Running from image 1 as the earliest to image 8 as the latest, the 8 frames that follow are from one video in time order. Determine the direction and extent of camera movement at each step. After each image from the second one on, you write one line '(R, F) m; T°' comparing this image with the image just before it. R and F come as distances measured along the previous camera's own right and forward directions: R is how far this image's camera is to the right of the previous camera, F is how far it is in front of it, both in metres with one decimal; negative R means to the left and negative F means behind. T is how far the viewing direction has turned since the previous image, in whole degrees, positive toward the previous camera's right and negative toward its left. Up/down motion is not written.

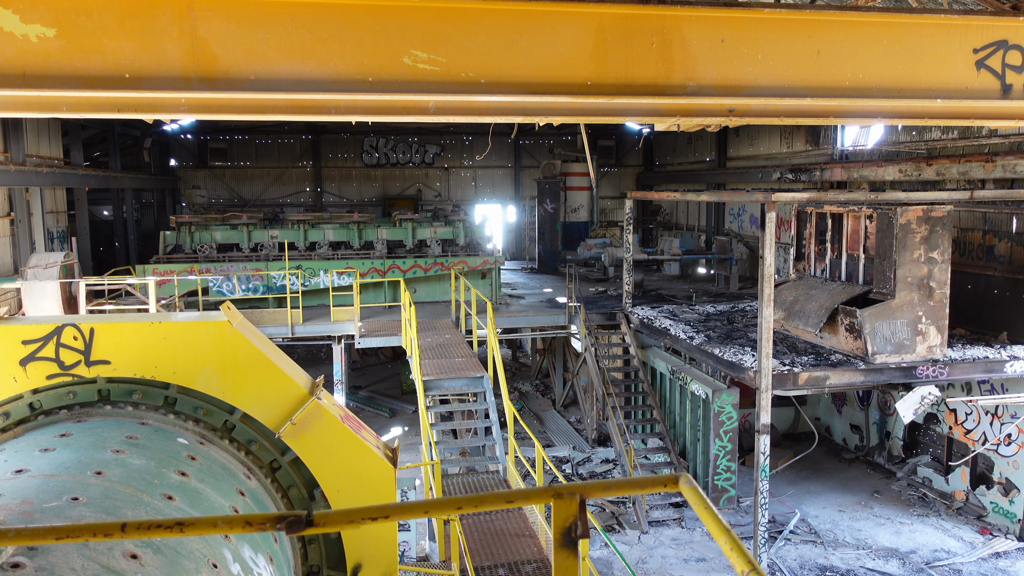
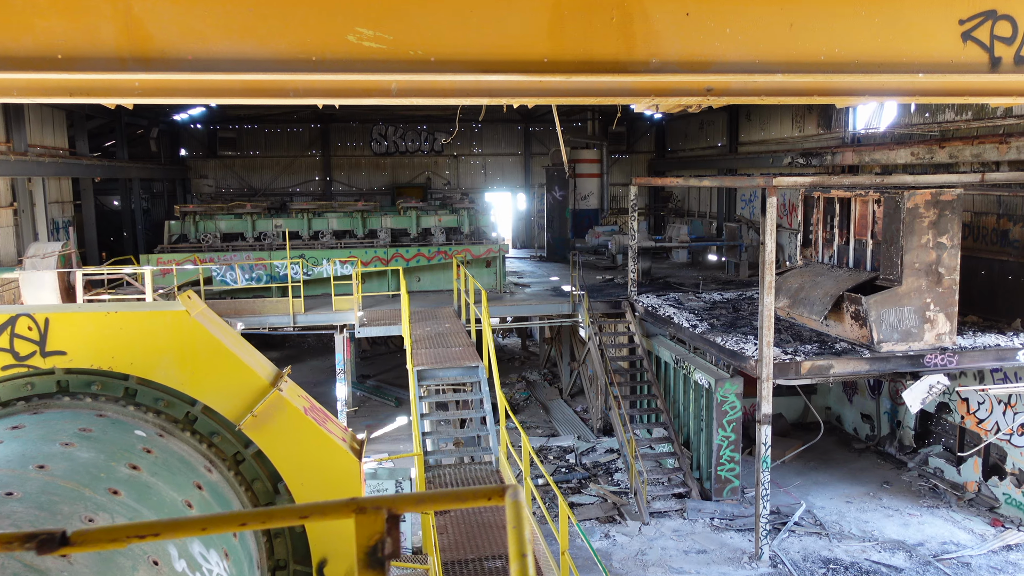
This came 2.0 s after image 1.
(+0.3, +0.2) m; -1°
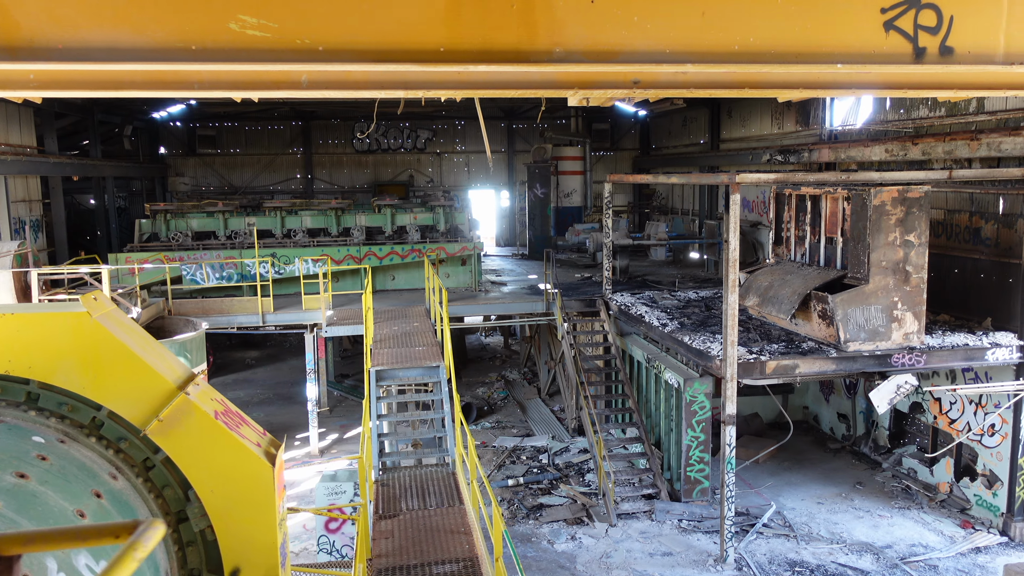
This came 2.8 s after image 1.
(+0.5, +0.2) m; 0°
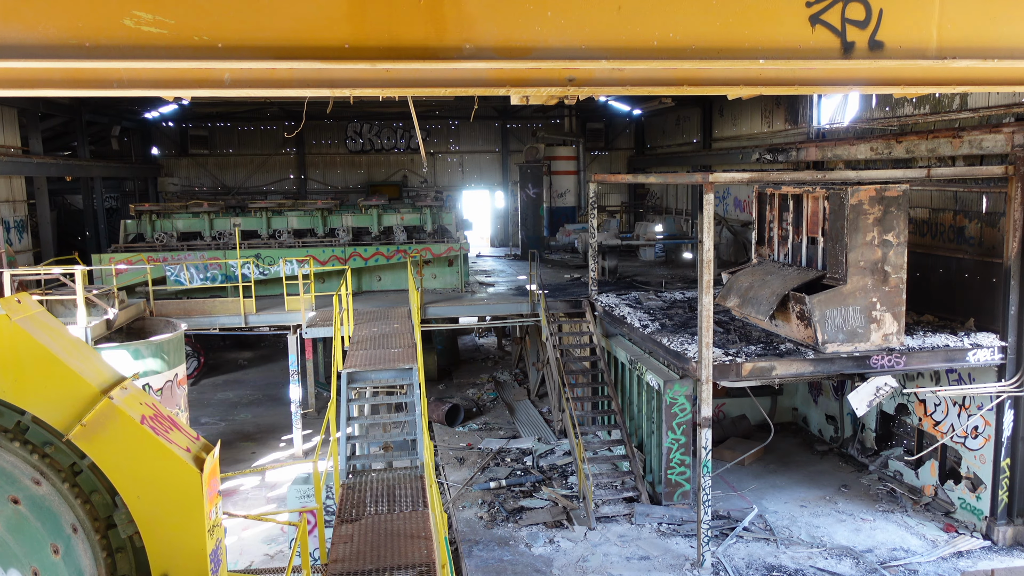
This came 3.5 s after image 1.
(+0.4, +0.1) m; -1°
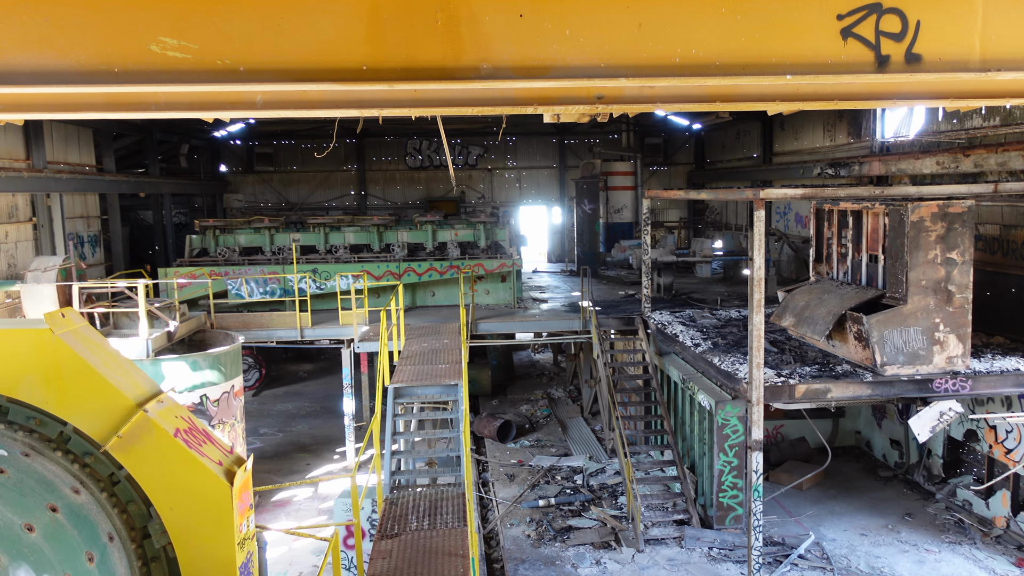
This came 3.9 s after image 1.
(+0.2, 0.0) m; -5°
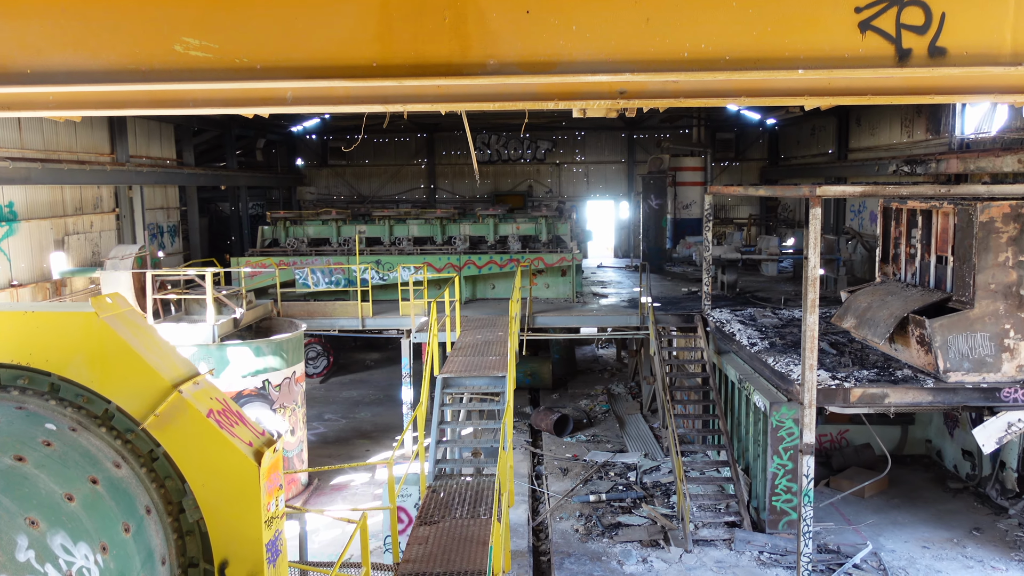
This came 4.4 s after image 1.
(+0.3, 0.0) m; -5°
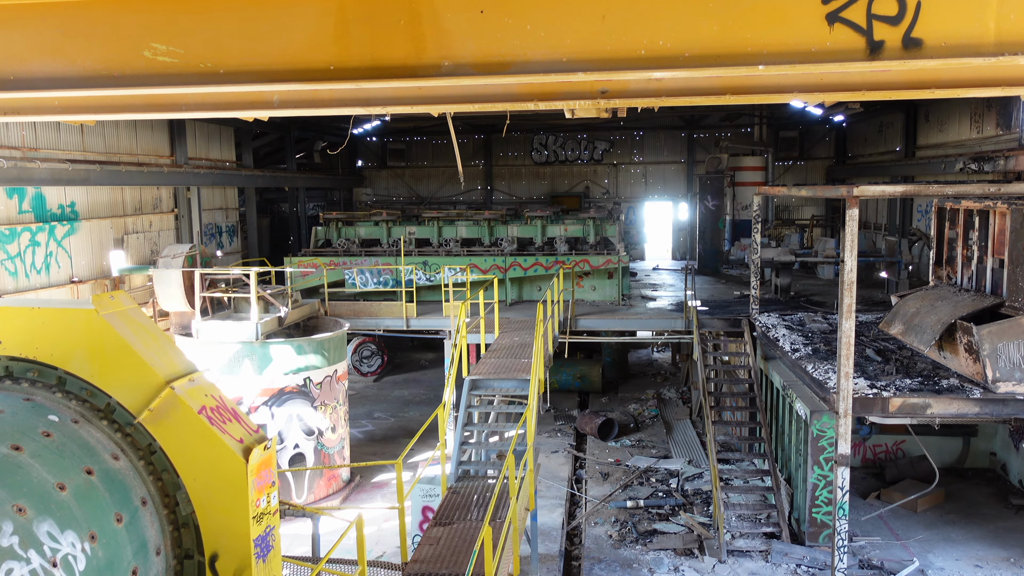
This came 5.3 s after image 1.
(+0.5, +0.1) m; -5°
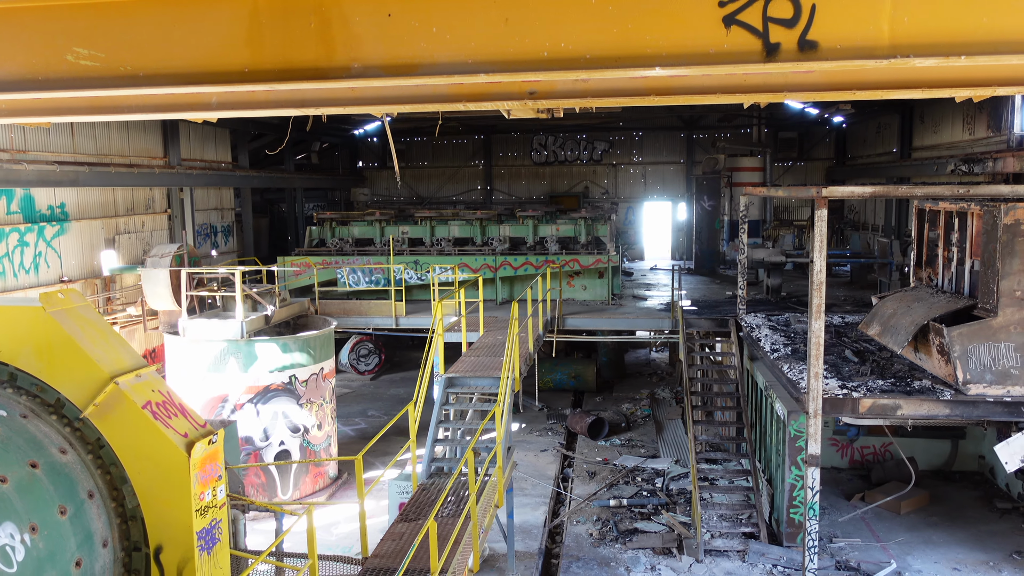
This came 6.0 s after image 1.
(+0.5, -0.1) m; -1°
